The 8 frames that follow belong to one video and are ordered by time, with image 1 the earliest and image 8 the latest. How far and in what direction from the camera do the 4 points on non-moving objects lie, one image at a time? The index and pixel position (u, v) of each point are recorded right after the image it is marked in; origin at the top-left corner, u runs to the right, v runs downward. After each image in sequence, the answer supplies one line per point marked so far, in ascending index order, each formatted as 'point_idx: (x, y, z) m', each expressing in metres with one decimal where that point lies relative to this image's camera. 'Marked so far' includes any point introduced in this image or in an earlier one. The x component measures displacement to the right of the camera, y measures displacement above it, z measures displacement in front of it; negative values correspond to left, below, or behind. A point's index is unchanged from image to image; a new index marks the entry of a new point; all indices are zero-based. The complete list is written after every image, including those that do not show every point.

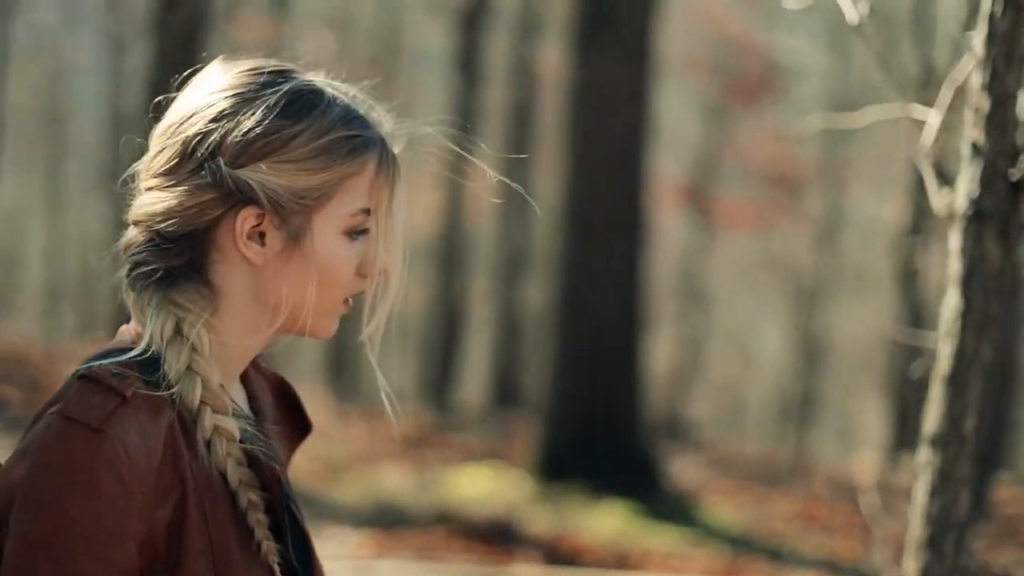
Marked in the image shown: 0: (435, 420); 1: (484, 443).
0: (-0.5, -0.9, +13.1) m
1: (-0.2, -0.9, +11.6) m
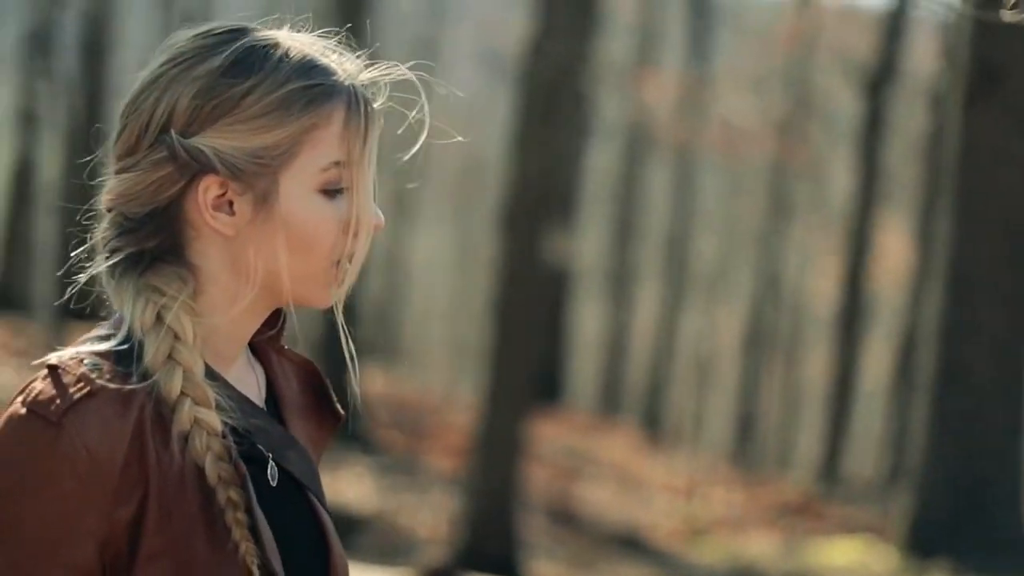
0: (+1.9, -1.3, +12.8) m
1: (+2.0, -1.3, +11.2) m
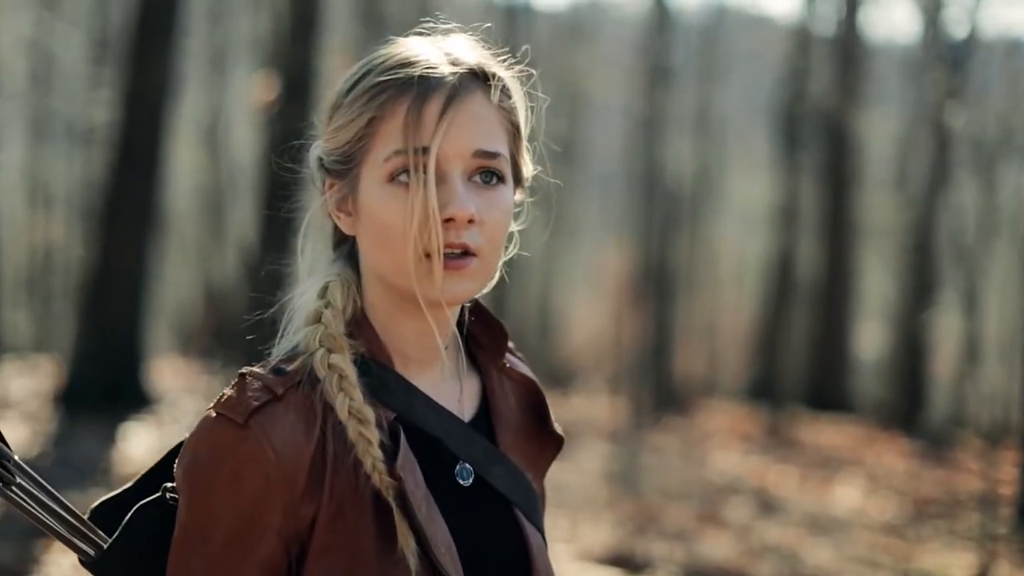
0: (+6.1, -1.8, +11.1) m
1: (+5.5, -1.7, +9.6) m
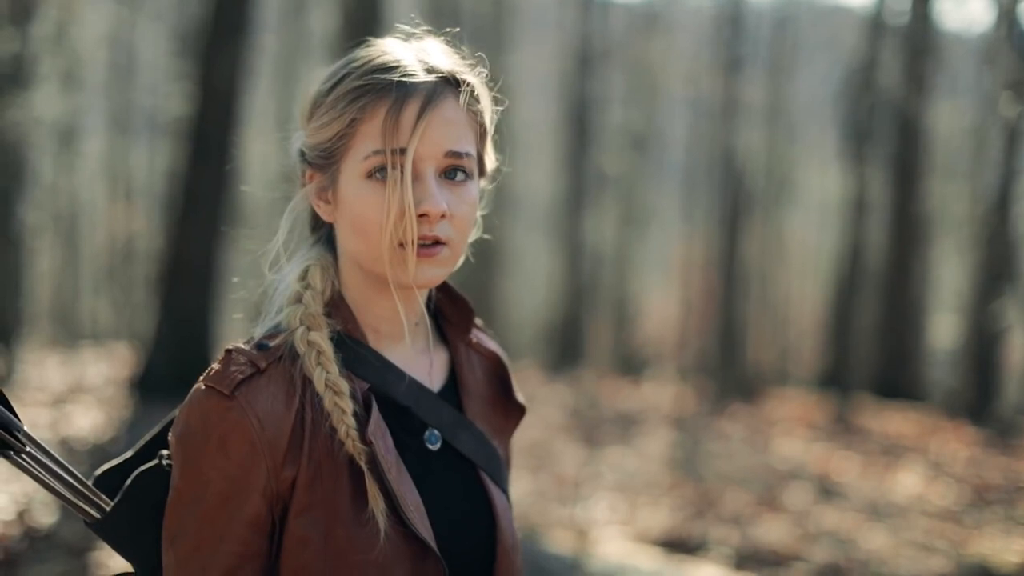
0: (+6.5, -1.7, +11.1) m
1: (+5.8, -1.6, +9.6) m
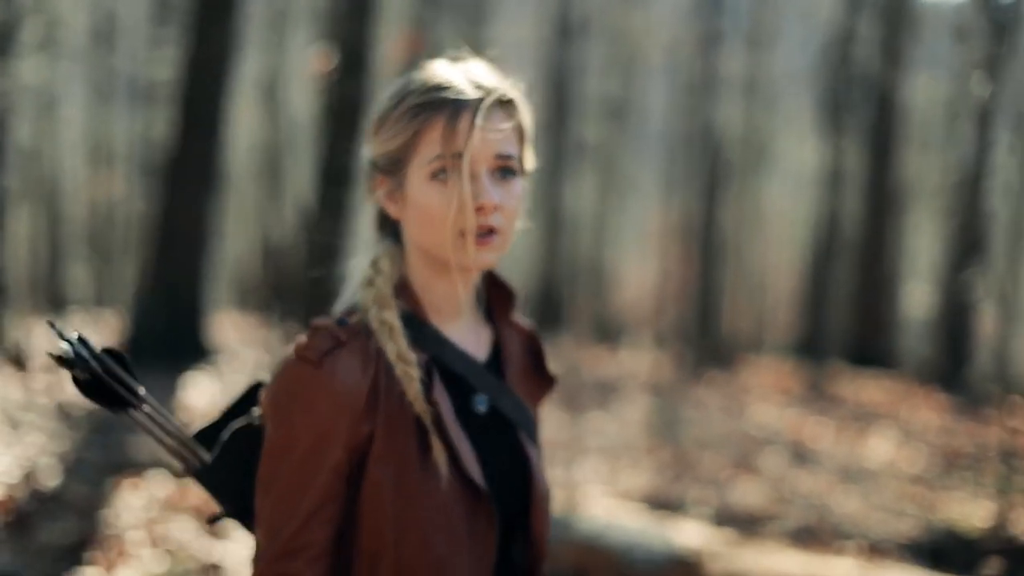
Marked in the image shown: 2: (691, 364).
0: (+6.4, -1.6, +11.5) m
1: (+5.7, -1.5, +10.1) m
2: (+1.8, -0.8, +19.8) m
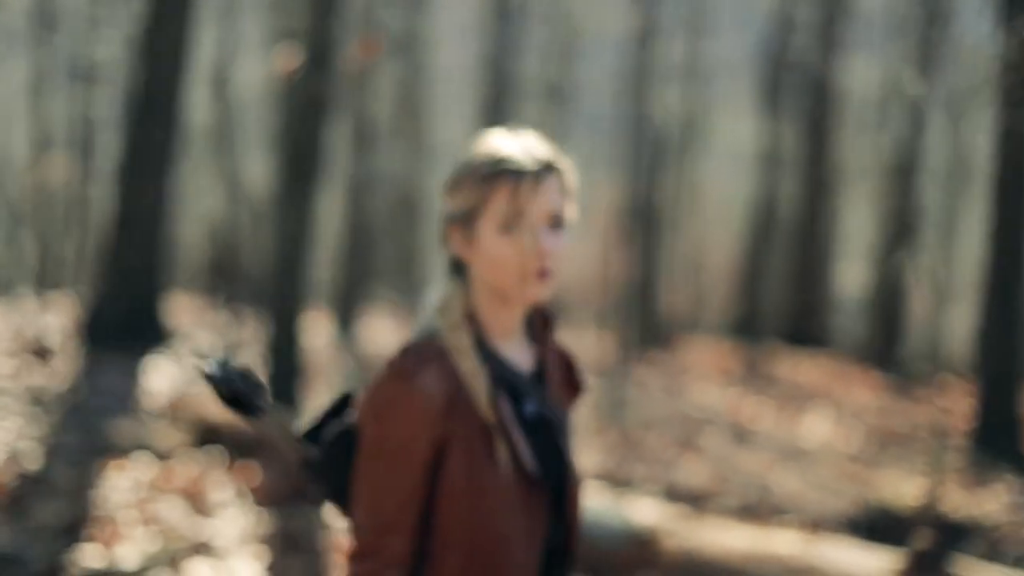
0: (+6.1, -1.5, +12.3) m
1: (+5.5, -1.4, +10.8) m
2: (+1.2, -0.6, +20.3) m
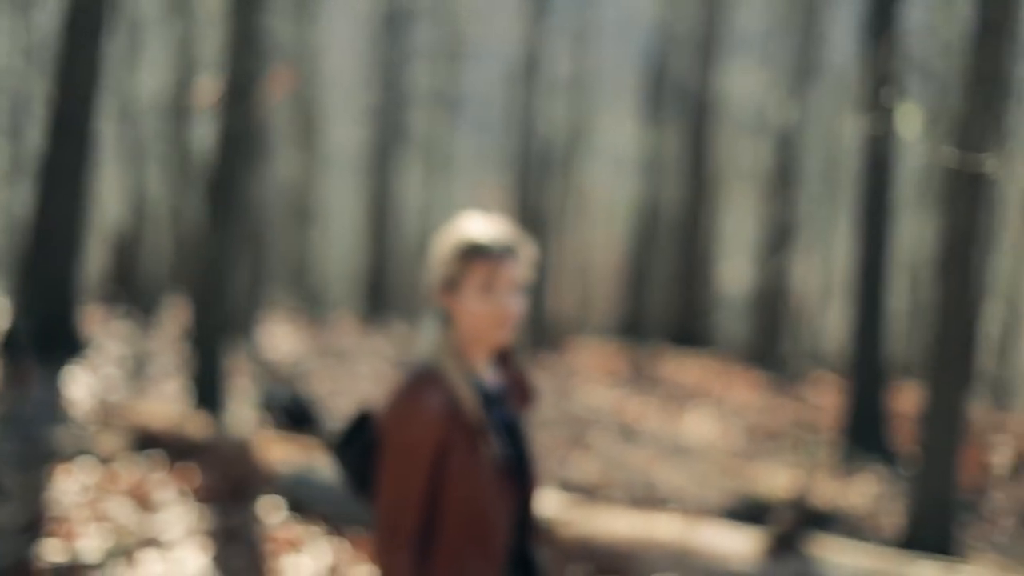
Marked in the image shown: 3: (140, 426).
0: (+5.5, -1.5, +13.6) m
1: (+5.0, -1.5, +12.1) m
2: (+0.1, -0.7, +21.3) m
3: (-1.9, -0.7, +10.2) m
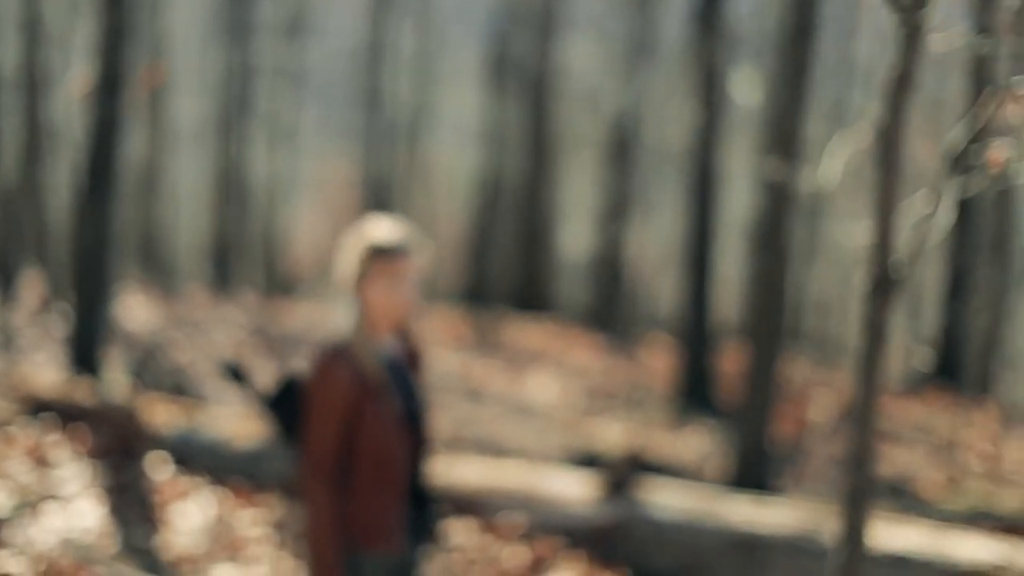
0: (+4.4, -1.2, +15.0) m
1: (+4.1, -1.2, +13.5) m
2: (-1.5, -0.3, +22.4) m
3: (-2.6, -0.6, +11.0) m
